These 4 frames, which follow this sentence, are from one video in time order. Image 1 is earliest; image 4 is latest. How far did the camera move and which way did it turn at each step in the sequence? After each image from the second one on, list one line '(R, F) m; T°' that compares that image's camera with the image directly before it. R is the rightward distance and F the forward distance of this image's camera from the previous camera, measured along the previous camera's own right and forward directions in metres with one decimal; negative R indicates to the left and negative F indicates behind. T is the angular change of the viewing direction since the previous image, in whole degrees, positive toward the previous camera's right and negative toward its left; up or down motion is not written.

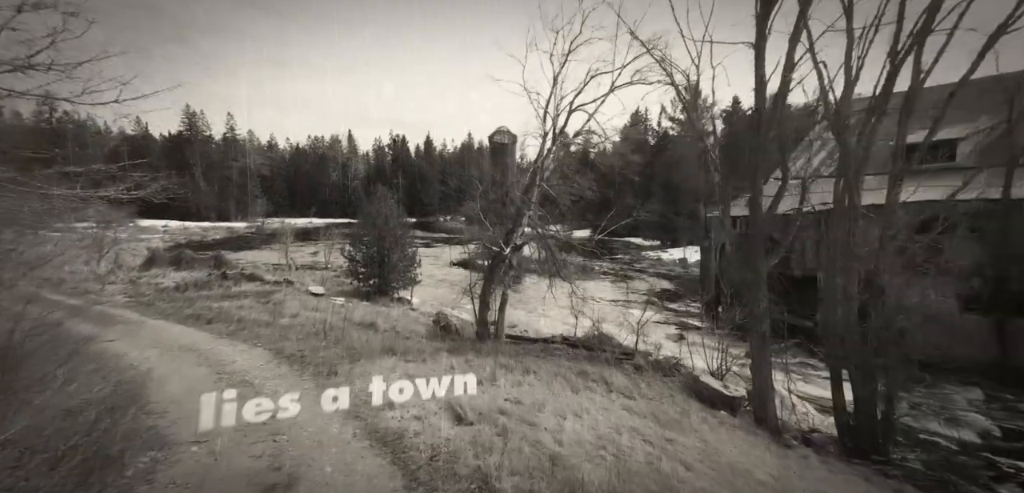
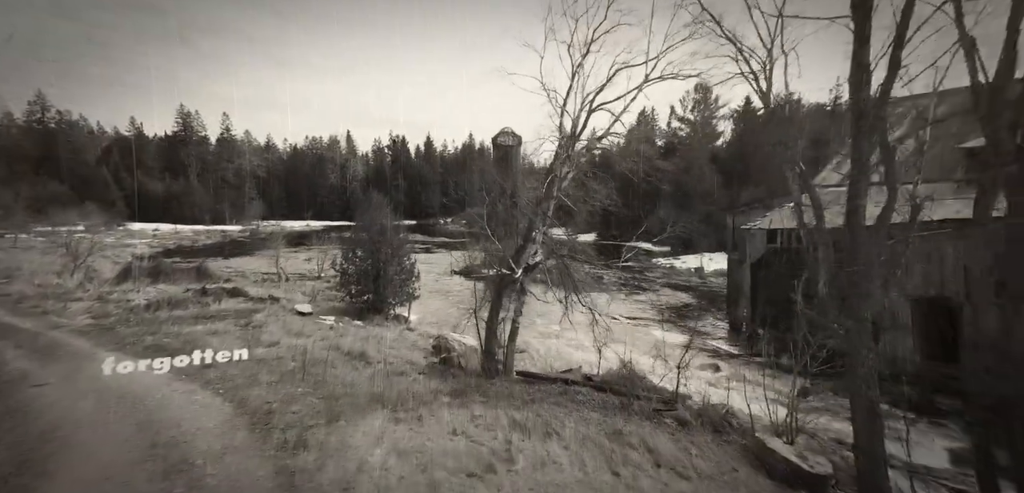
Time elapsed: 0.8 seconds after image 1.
(-0.1, +1.0) m; 0°
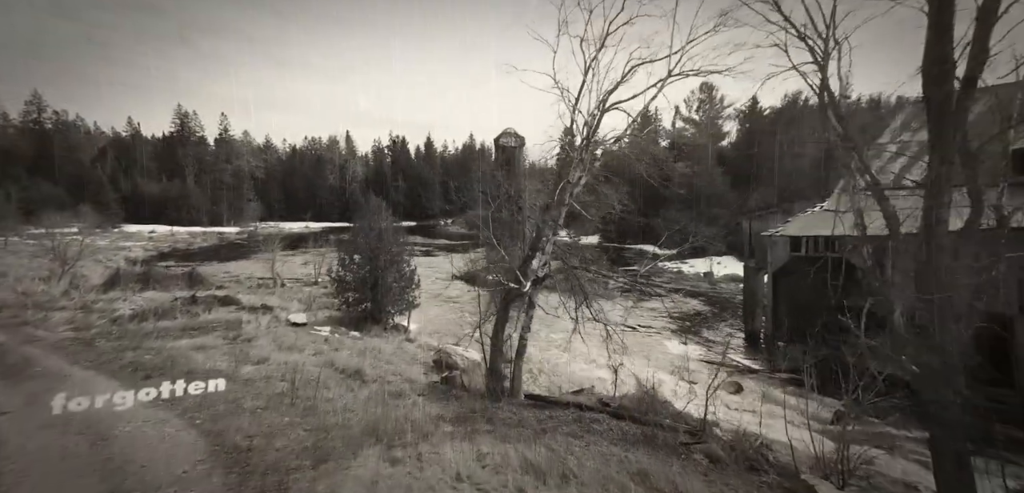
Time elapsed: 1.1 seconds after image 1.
(-0.1, +0.5) m; 0°
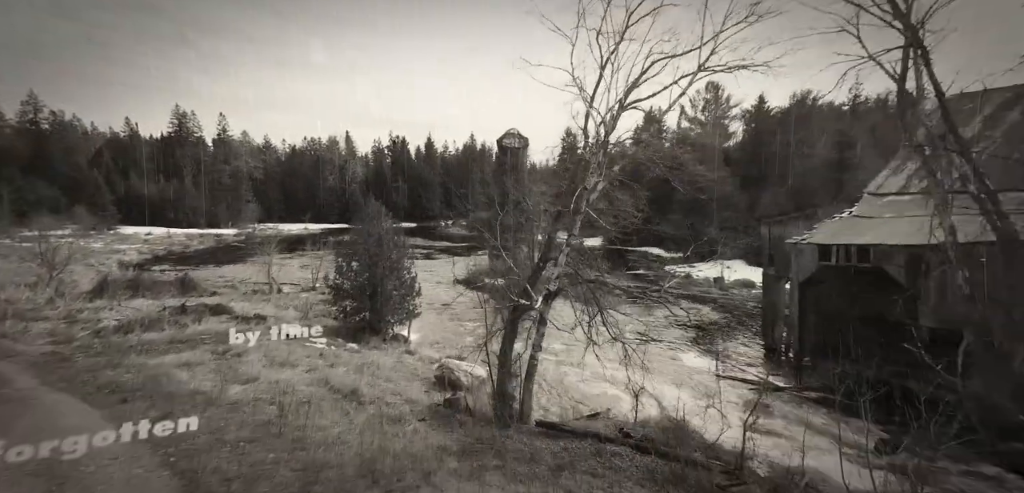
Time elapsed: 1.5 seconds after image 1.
(-0.1, +0.5) m; 0°
